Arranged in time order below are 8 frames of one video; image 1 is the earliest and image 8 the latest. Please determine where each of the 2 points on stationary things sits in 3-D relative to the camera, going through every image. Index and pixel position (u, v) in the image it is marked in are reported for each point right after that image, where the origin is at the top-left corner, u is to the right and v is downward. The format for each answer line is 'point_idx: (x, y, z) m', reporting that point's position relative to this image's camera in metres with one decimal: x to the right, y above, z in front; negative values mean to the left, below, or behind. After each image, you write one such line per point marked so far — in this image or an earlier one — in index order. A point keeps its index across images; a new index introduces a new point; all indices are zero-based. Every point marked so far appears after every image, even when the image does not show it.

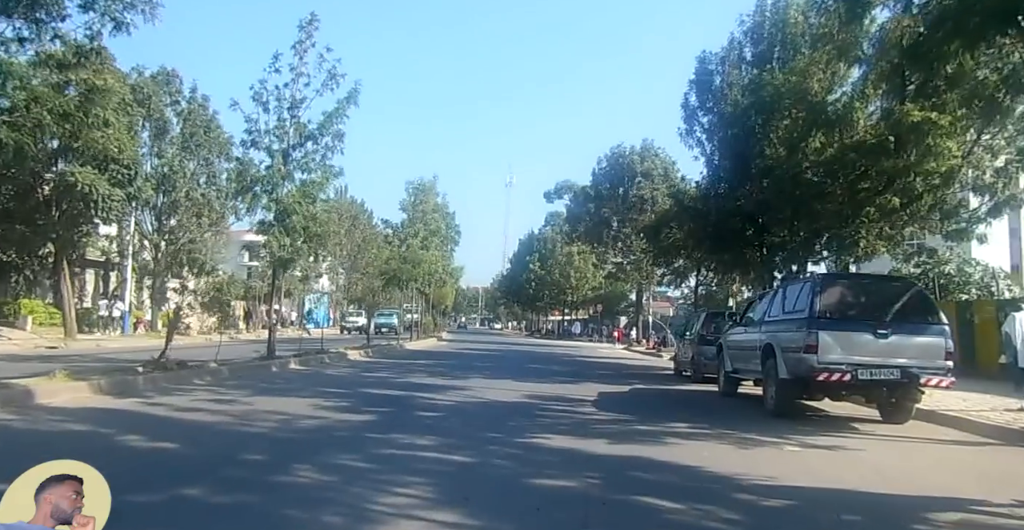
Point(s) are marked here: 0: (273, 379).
0: (-5.1, -2.4, +15.7) m
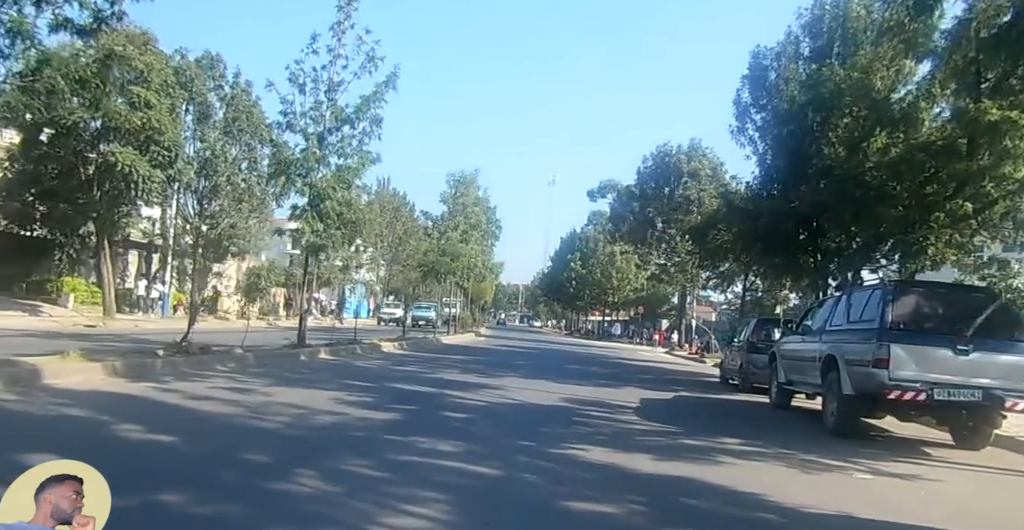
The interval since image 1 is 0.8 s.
0: (-4.4, -2.1, +15.1) m
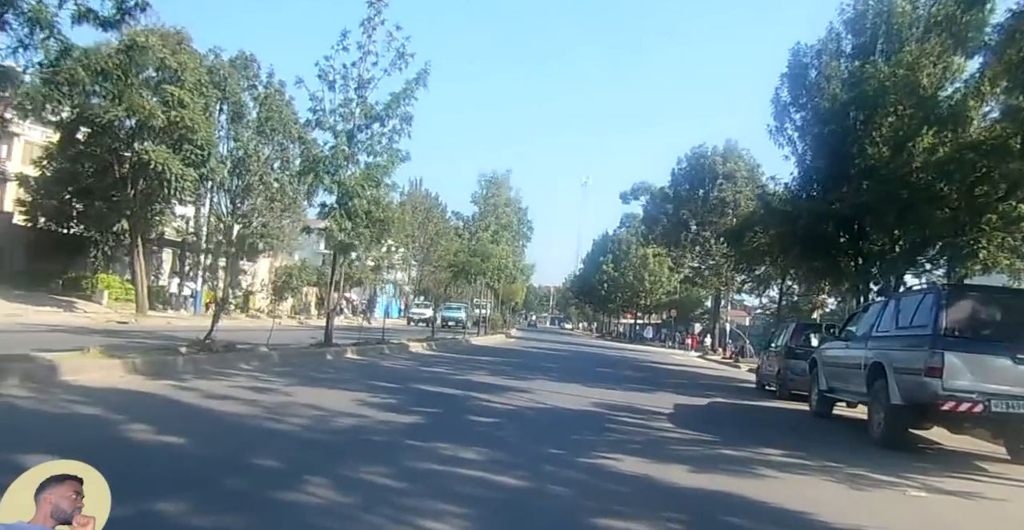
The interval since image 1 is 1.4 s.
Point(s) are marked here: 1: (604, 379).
0: (-3.8, -2.1, +14.9) m
1: (+2.4, -3.0, +19.5) m
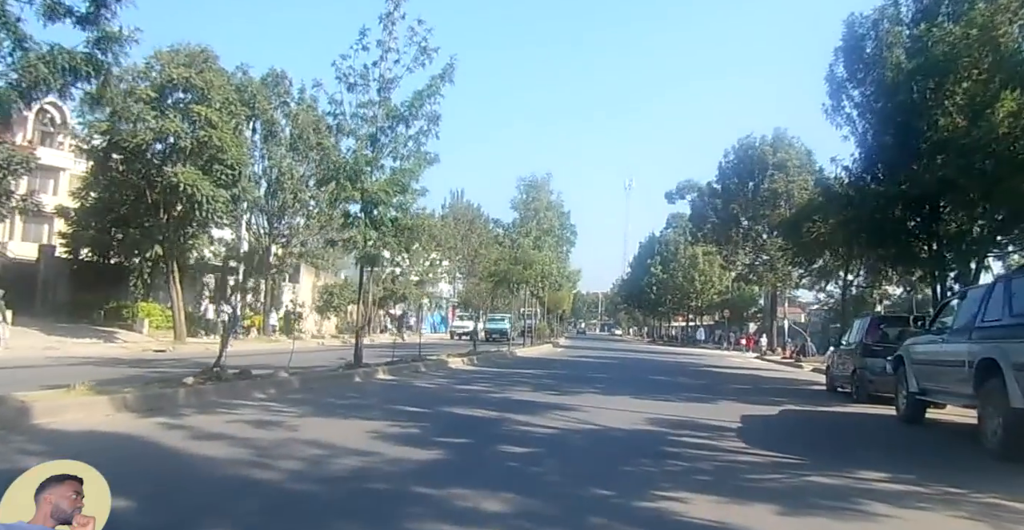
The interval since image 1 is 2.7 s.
0: (-3.0, -2.3, +13.6) m
1: (+3.5, -3.0, +17.8) m
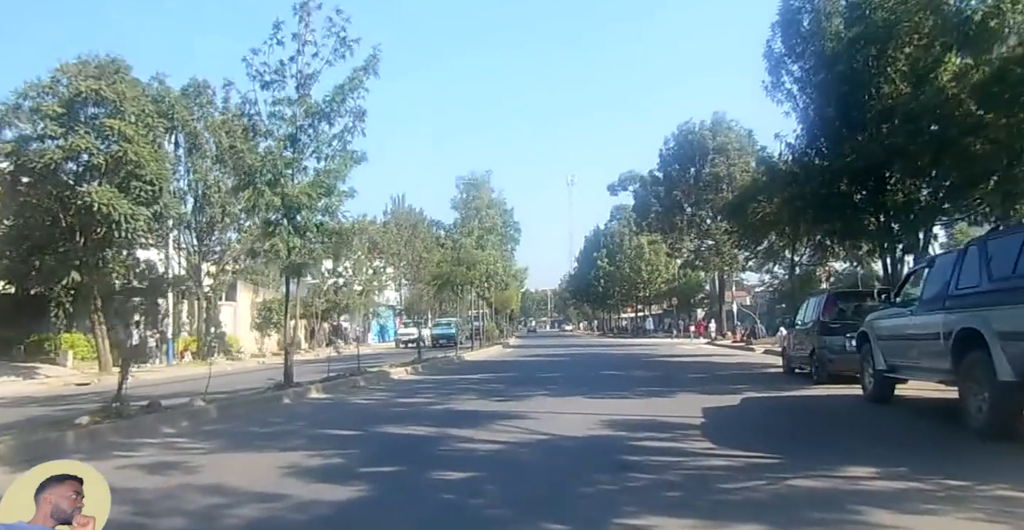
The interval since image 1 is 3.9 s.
0: (-3.9, -2.5, +12.2) m
1: (+2.3, -2.7, +16.9) m
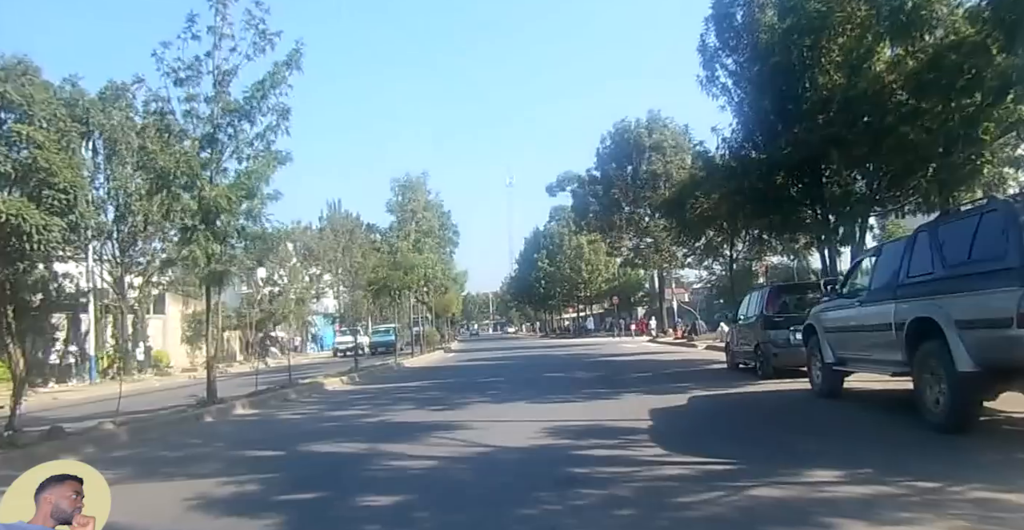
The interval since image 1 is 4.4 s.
0: (-4.9, -2.6, +11.2) m
1: (+1.0, -2.7, +16.3) m
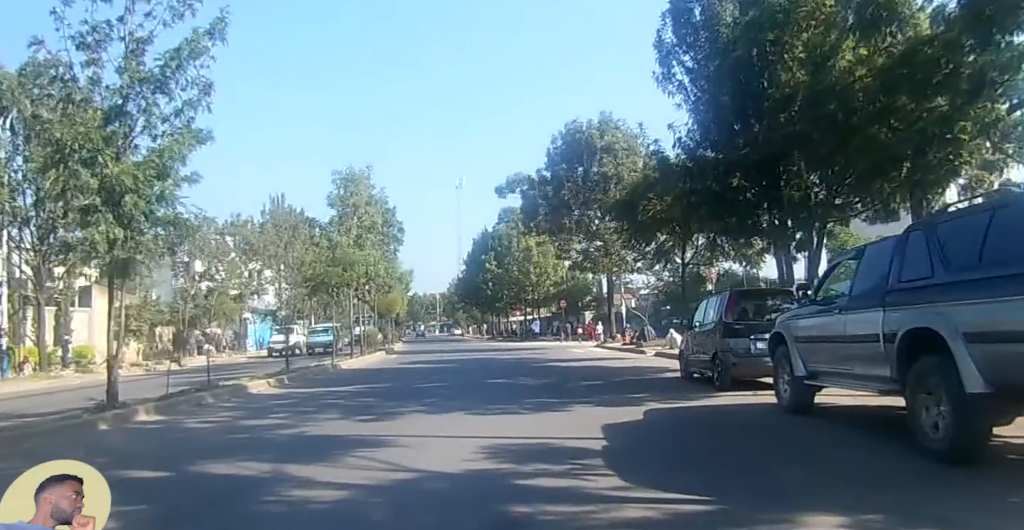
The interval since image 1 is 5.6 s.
0: (-5.7, -2.4, +9.6) m
1: (-0.2, -2.6, +15.1) m
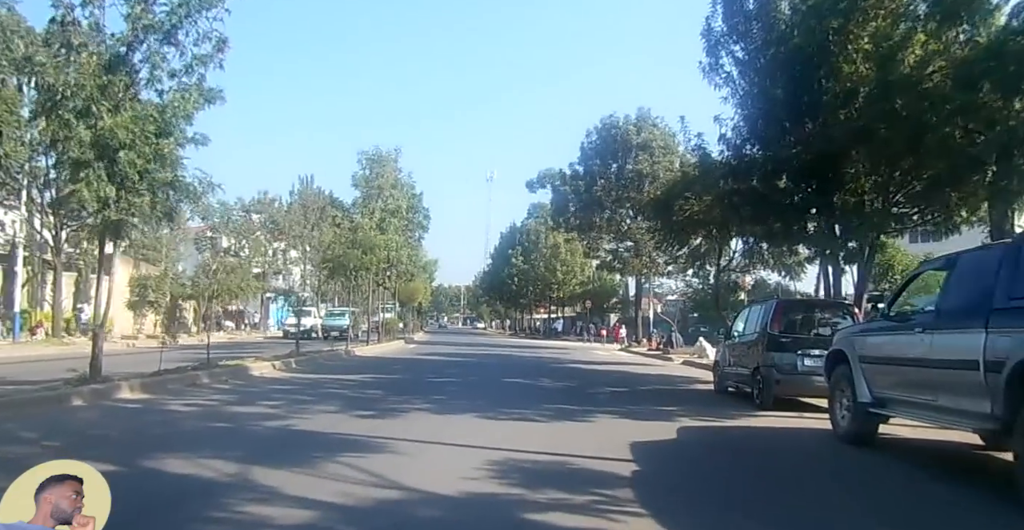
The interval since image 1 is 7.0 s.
0: (-5.6, -1.9, +8.5) m
1: (+0.1, -2.5, +13.8) m
